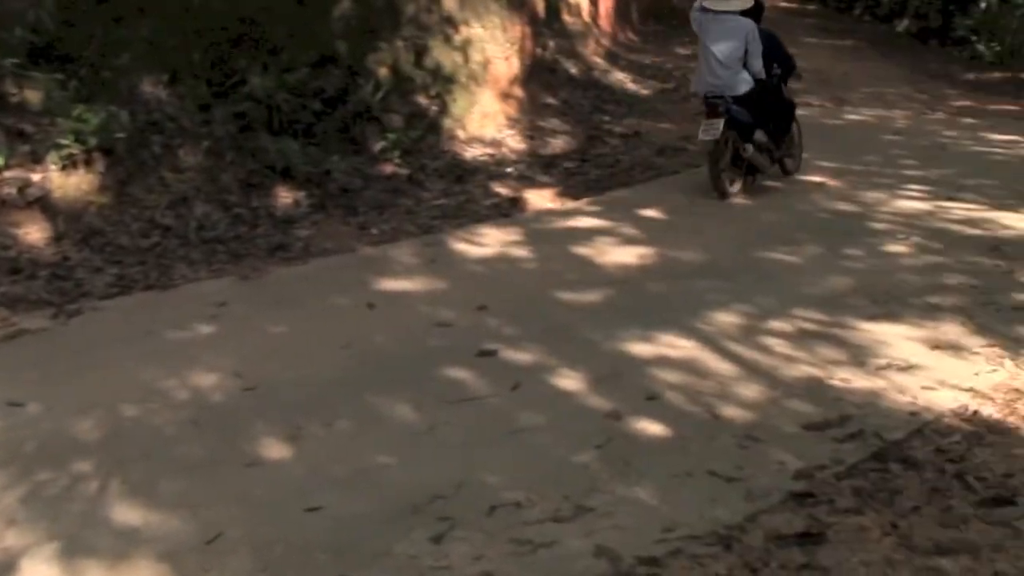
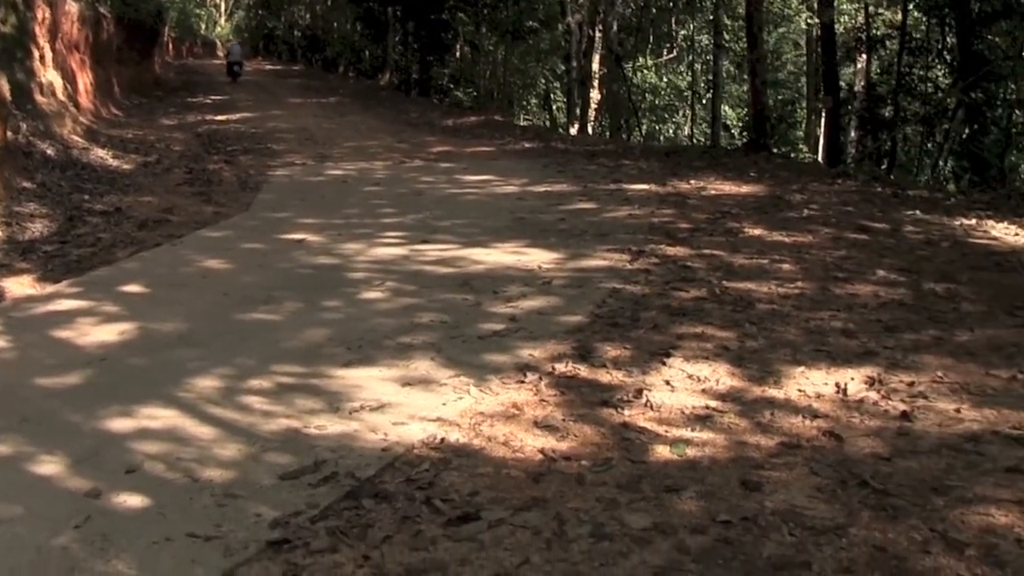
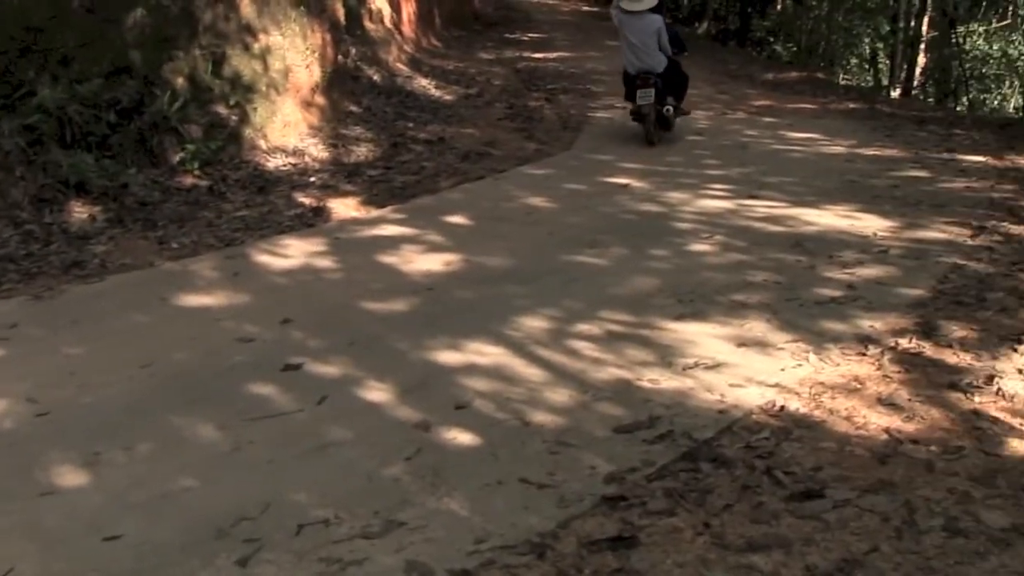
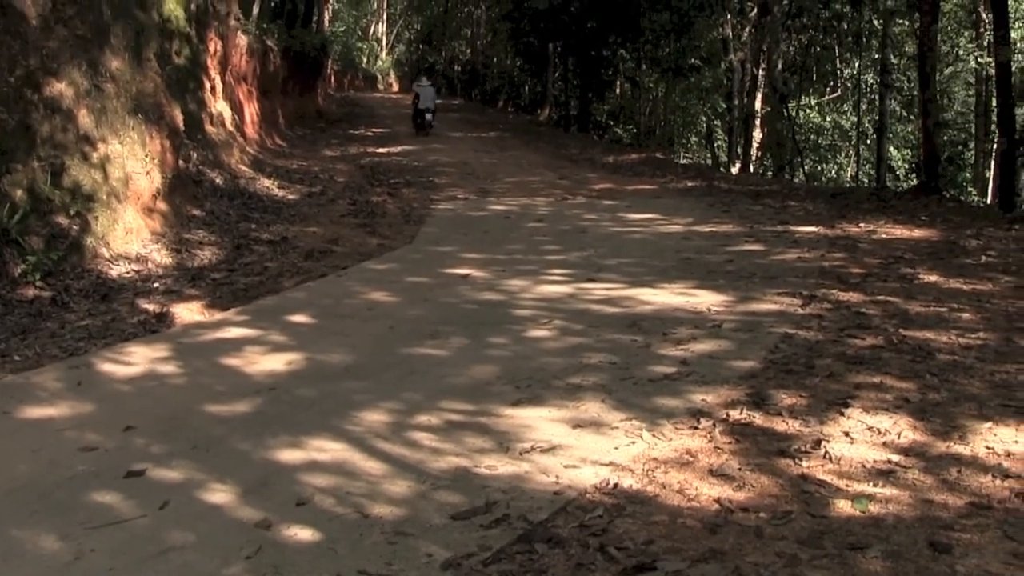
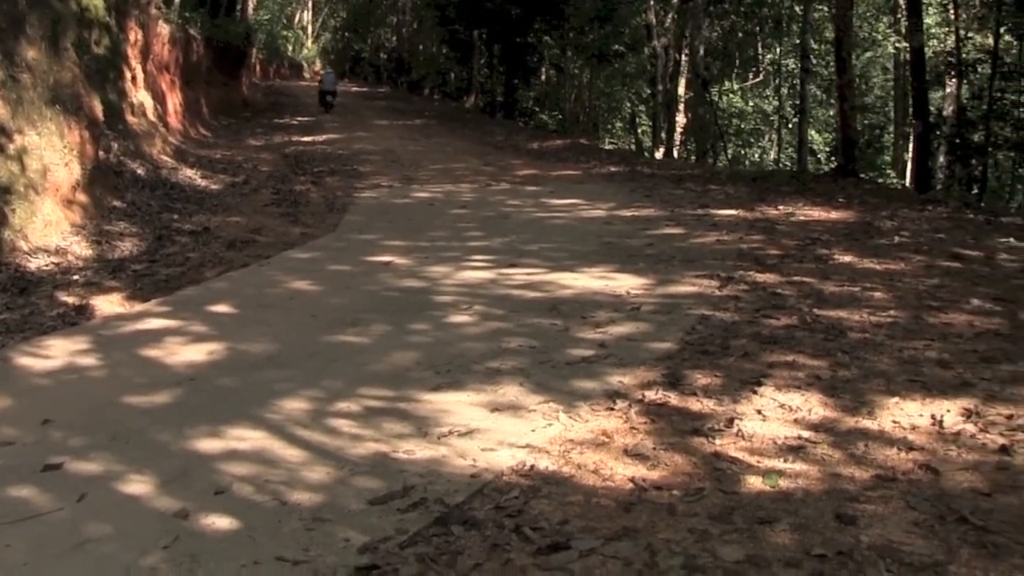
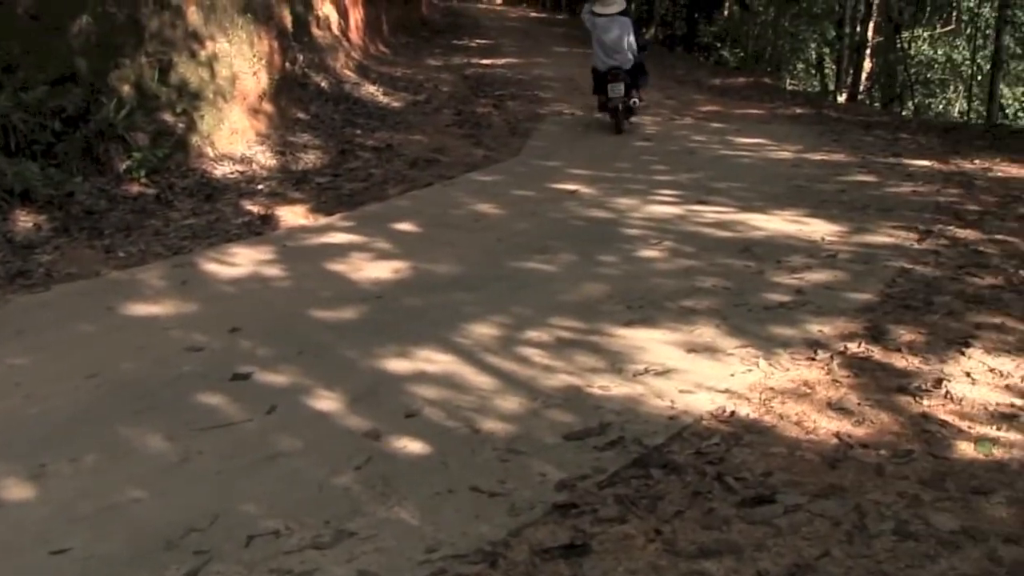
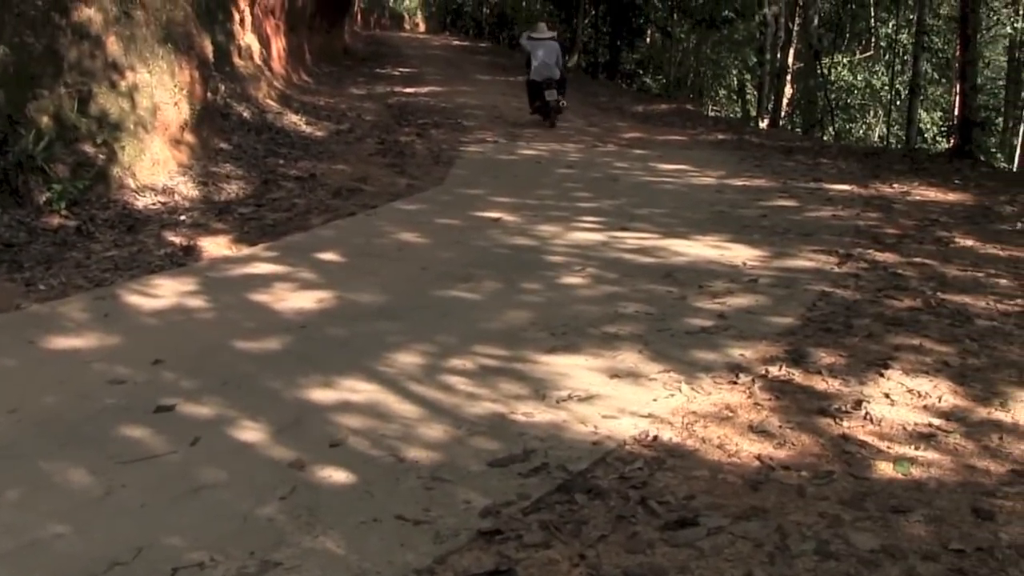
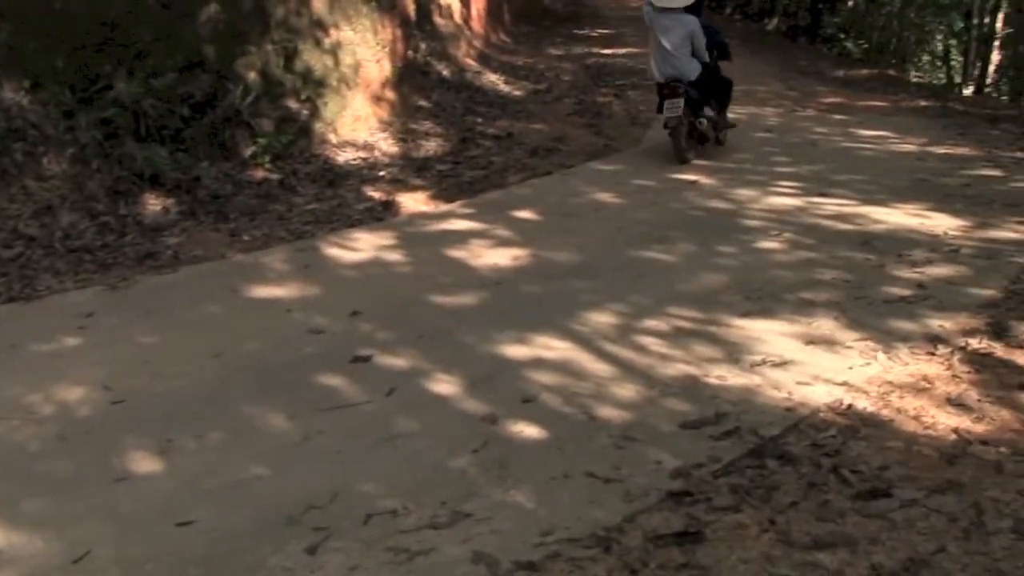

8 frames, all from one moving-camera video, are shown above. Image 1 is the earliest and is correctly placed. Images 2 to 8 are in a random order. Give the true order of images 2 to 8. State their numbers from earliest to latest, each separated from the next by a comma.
8, 3, 6, 7, 4, 5, 2
